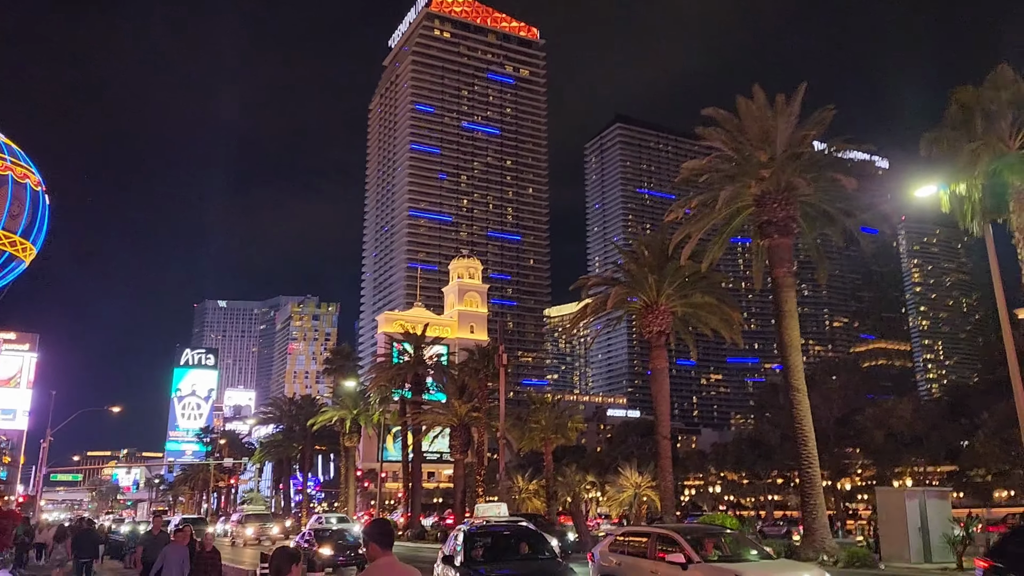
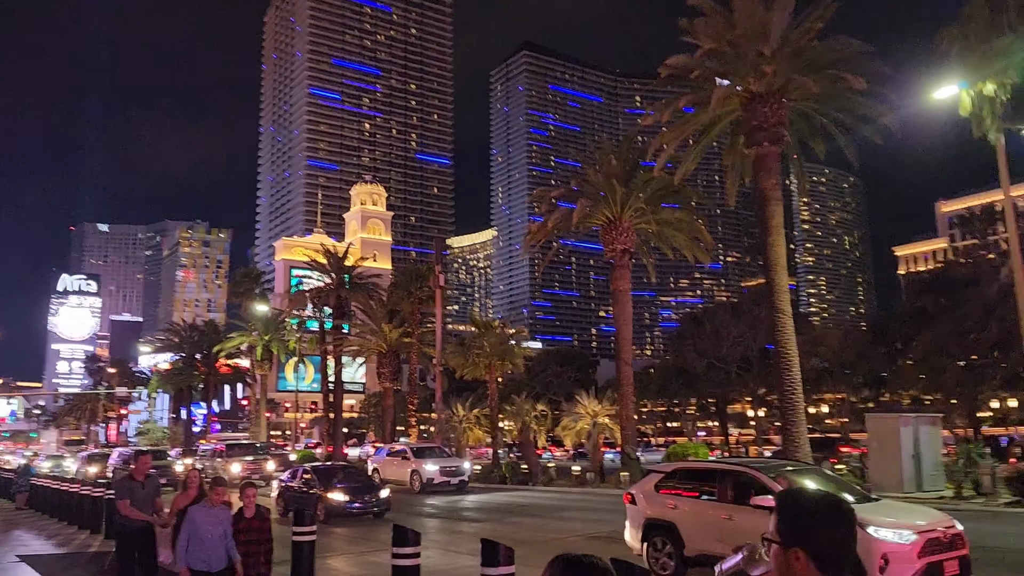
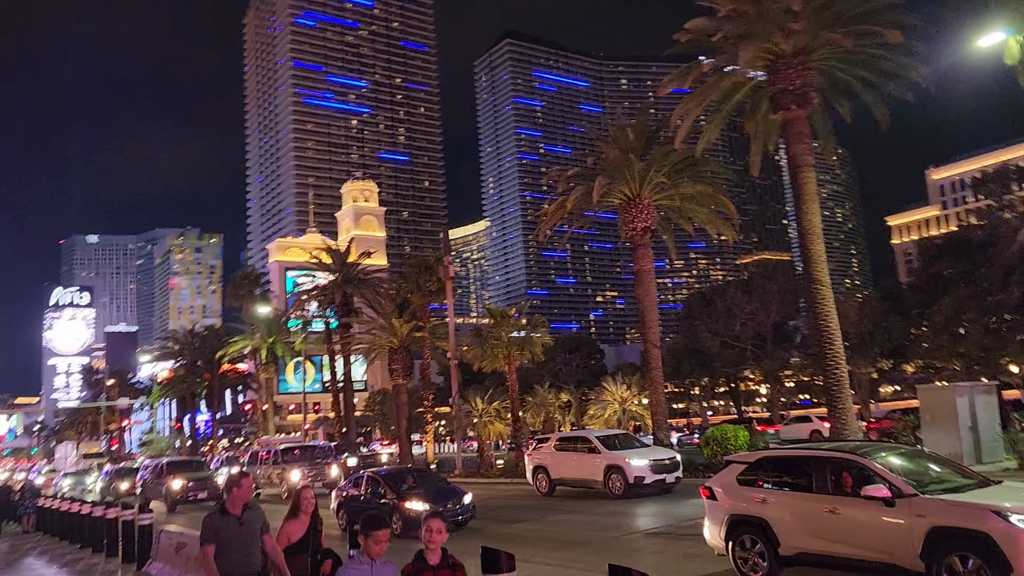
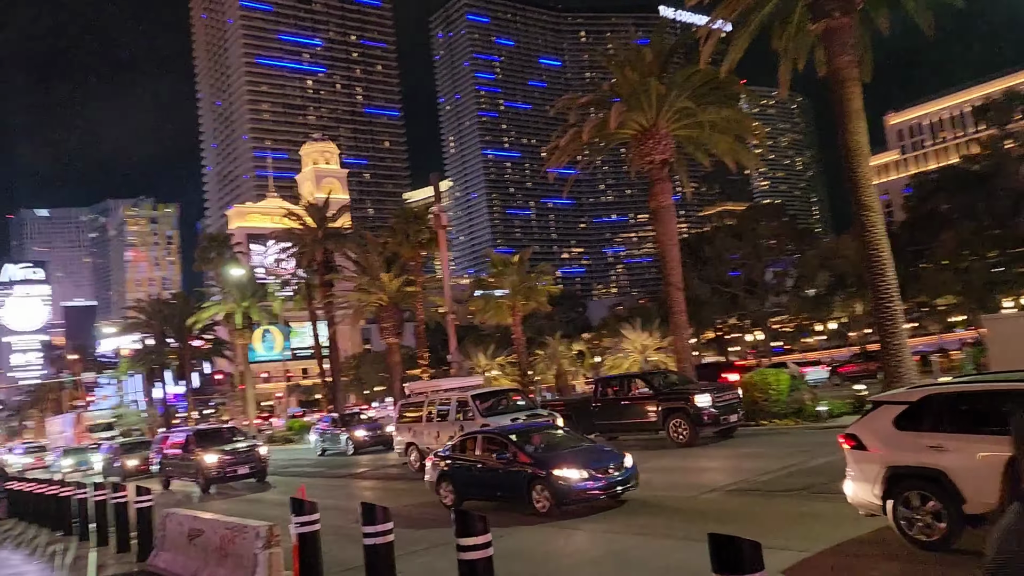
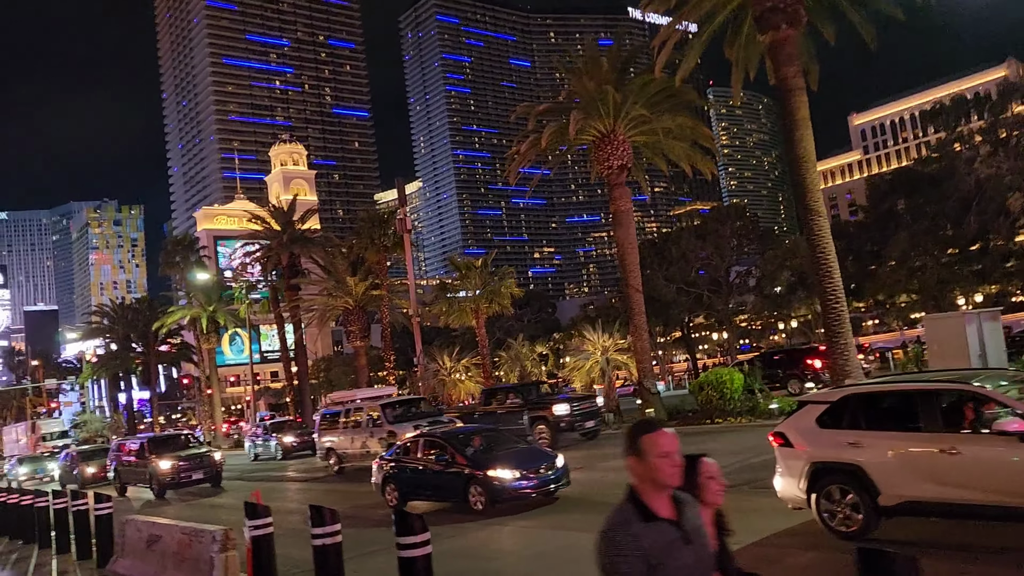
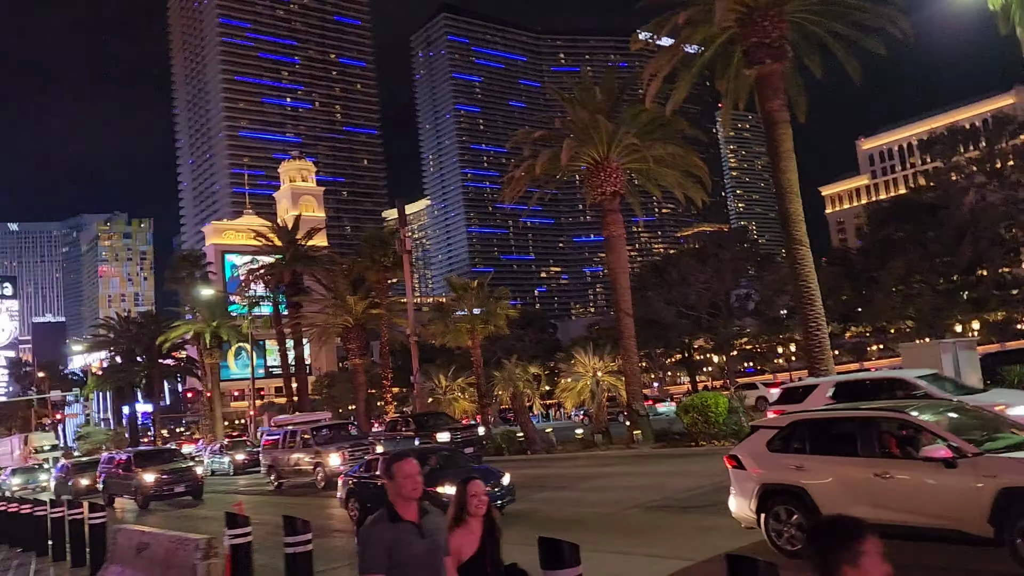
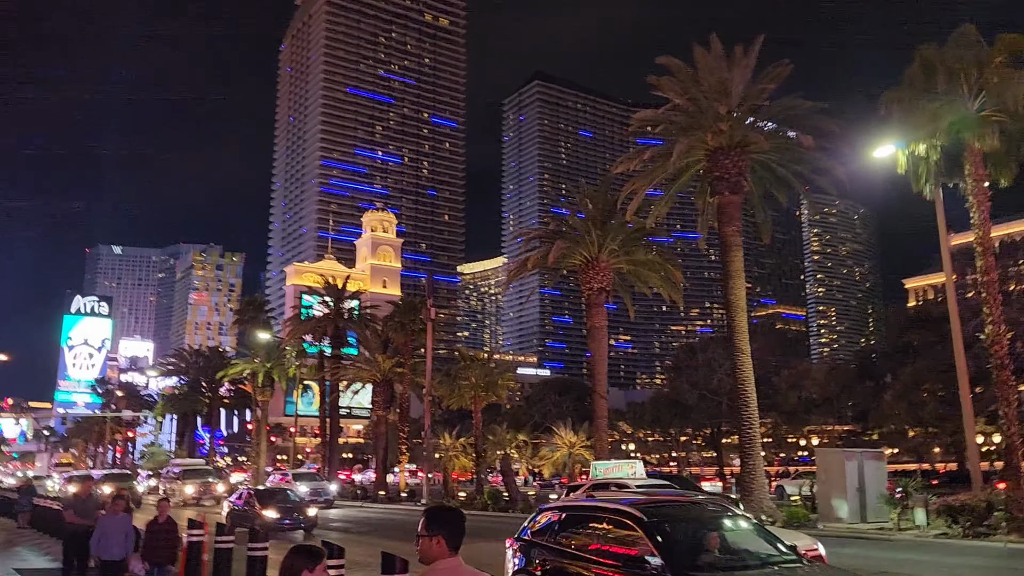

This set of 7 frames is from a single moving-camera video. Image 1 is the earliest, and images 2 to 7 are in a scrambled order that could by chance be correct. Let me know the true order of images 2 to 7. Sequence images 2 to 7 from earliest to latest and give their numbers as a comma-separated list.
7, 2, 3, 6, 5, 4
